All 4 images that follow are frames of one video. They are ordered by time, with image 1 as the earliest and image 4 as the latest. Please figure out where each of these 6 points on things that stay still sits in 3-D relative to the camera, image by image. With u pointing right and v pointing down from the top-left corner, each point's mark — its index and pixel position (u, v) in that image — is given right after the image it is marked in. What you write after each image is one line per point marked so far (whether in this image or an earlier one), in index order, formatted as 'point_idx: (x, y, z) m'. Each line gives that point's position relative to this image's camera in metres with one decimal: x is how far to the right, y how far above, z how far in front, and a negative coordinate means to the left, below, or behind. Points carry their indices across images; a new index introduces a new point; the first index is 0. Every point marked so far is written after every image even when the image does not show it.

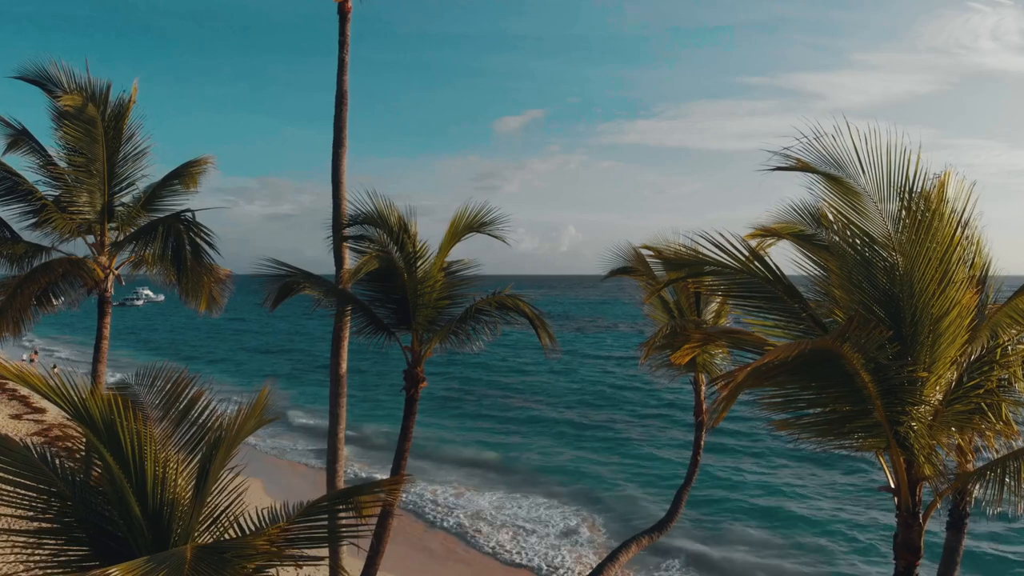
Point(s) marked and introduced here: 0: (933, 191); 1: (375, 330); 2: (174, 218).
0: (+2.9, +0.7, +4.9) m
1: (-1.5, -0.5, +8.1) m
2: (-4.1, +0.8, +8.6) m
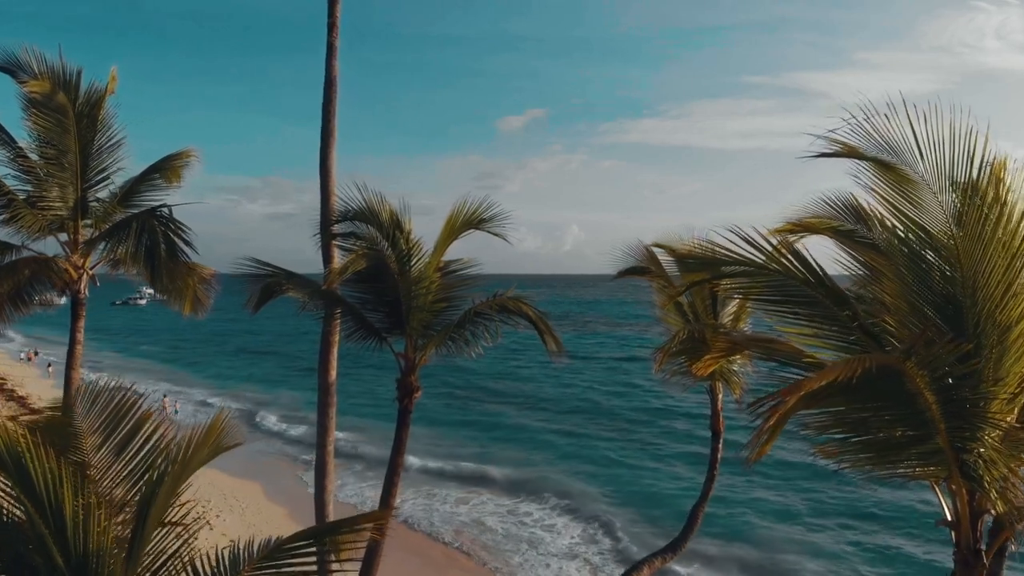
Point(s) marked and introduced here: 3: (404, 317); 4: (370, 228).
0: (+2.9, +0.6, +4.3) m
1: (-1.5, -0.5, +7.5) m
2: (-4.1, +0.8, +8.0) m
3: (-1.1, -0.3, +7.5) m
4: (-1.5, +0.6, +7.4) m
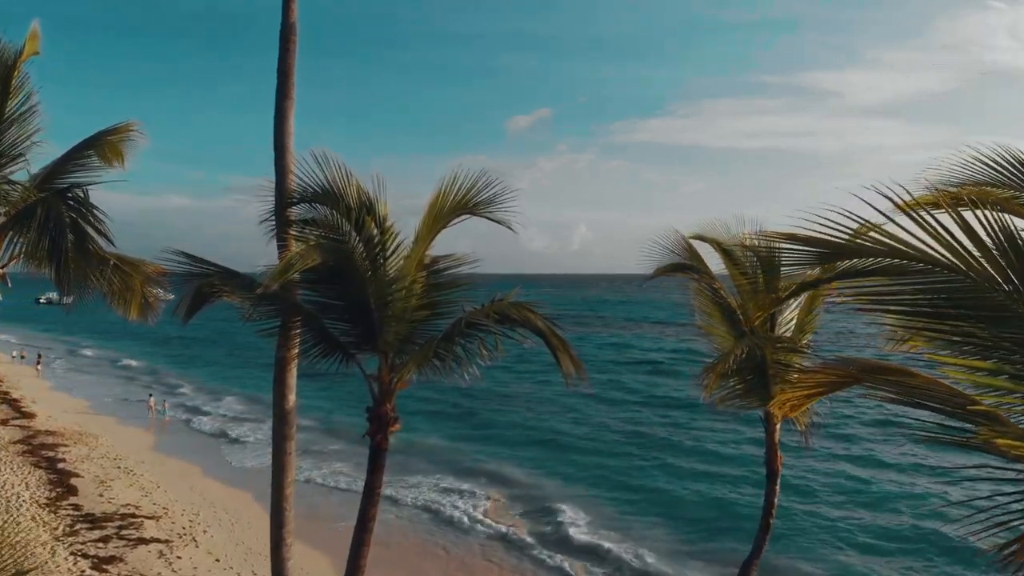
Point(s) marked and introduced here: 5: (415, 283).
0: (+2.9, +0.6, +2.5) m
1: (-1.5, -0.5, +5.7) m
2: (-4.0, +0.8, +6.3) m
3: (-1.1, -0.3, +5.8) m
4: (-1.4, +0.6, +5.6) m
5: (-0.8, 0.0, +5.8) m
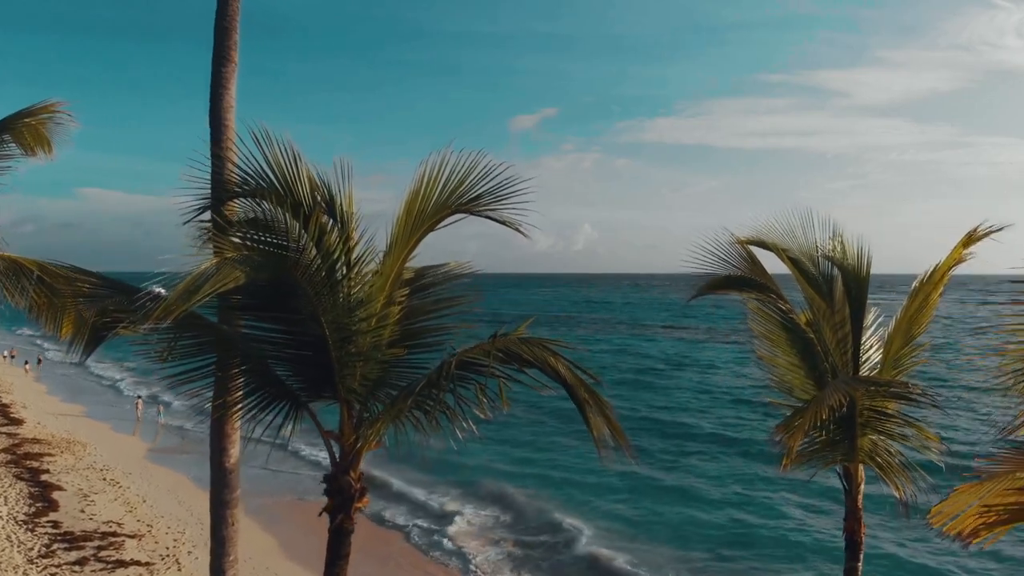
0: (+2.9, +0.5, +1.0) m
1: (-1.4, -0.7, +4.2) m
2: (-4.0, +0.7, +4.8) m
3: (-1.0, -0.5, +4.2) m
4: (-1.4, +0.4, +4.1) m
5: (-0.7, -0.1, +4.3) m
